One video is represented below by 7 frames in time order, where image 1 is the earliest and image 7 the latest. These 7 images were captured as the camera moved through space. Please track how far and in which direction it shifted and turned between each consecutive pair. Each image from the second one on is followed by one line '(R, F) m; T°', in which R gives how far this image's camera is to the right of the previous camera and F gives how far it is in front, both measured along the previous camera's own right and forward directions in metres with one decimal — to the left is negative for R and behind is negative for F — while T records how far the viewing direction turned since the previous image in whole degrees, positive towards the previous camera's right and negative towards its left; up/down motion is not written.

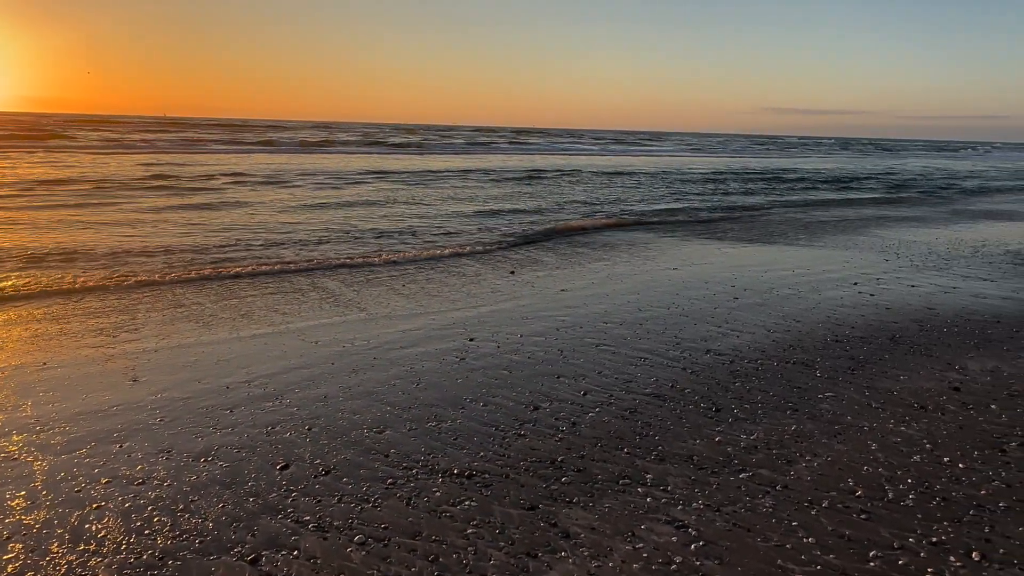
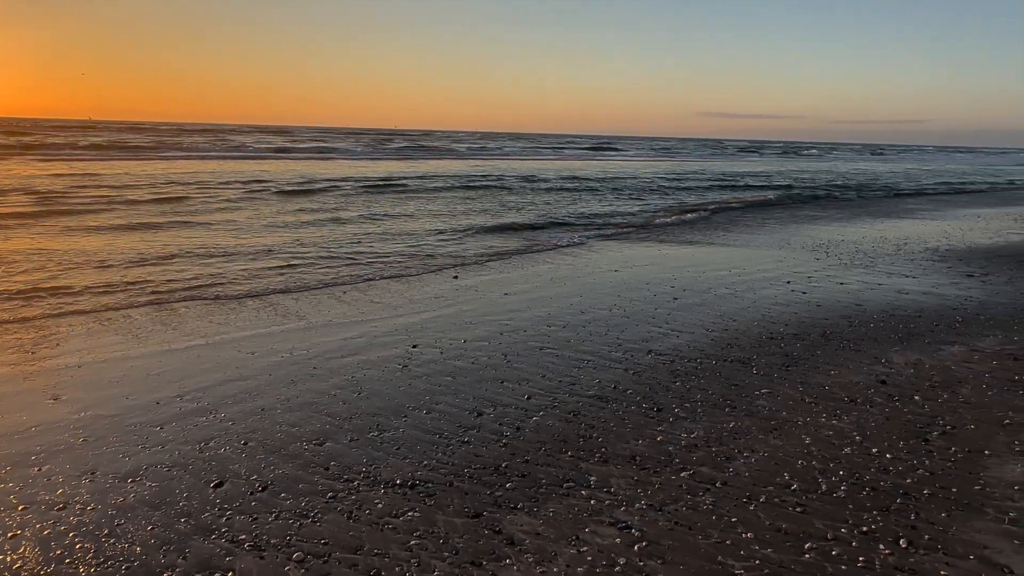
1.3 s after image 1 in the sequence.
(0.0, 0.0) m; +5°
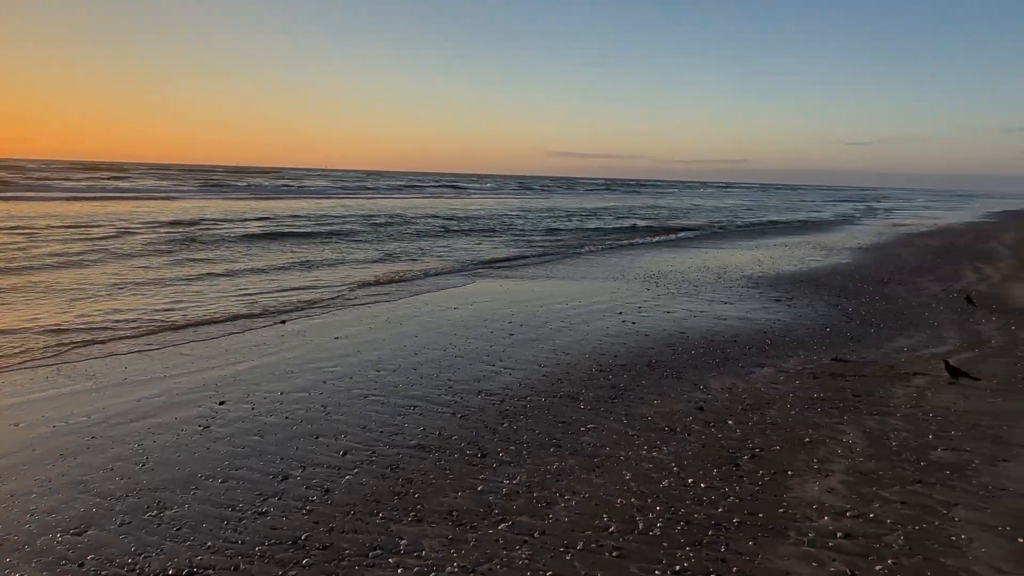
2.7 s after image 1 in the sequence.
(+0.4, +0.3) m; +12°
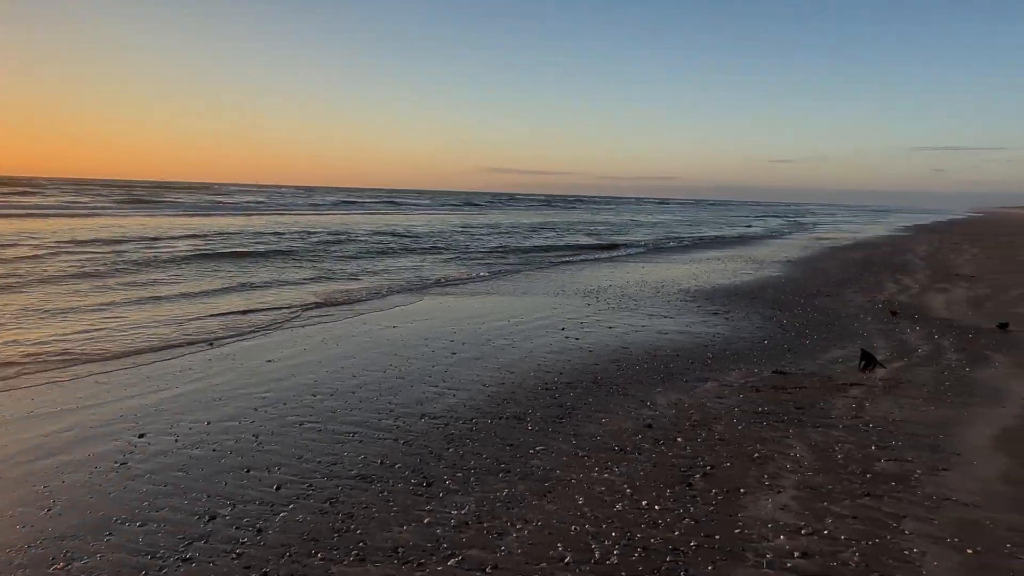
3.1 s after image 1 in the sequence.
(-0.1, +0.2) m; +5°
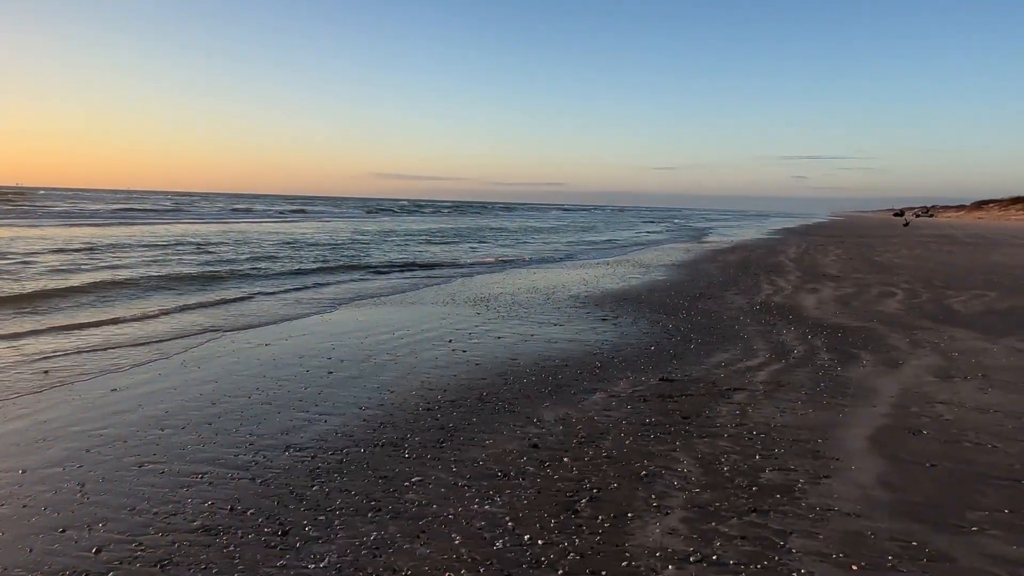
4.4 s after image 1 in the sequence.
(+0.2, +0.5) m; +9°
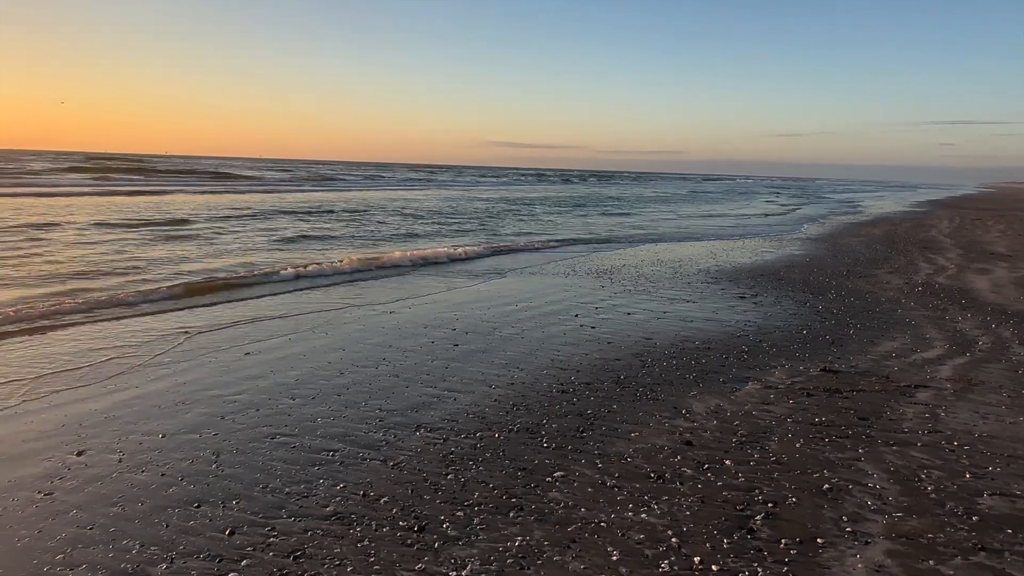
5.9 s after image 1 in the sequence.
(-0.4, +0.6) m; -9°
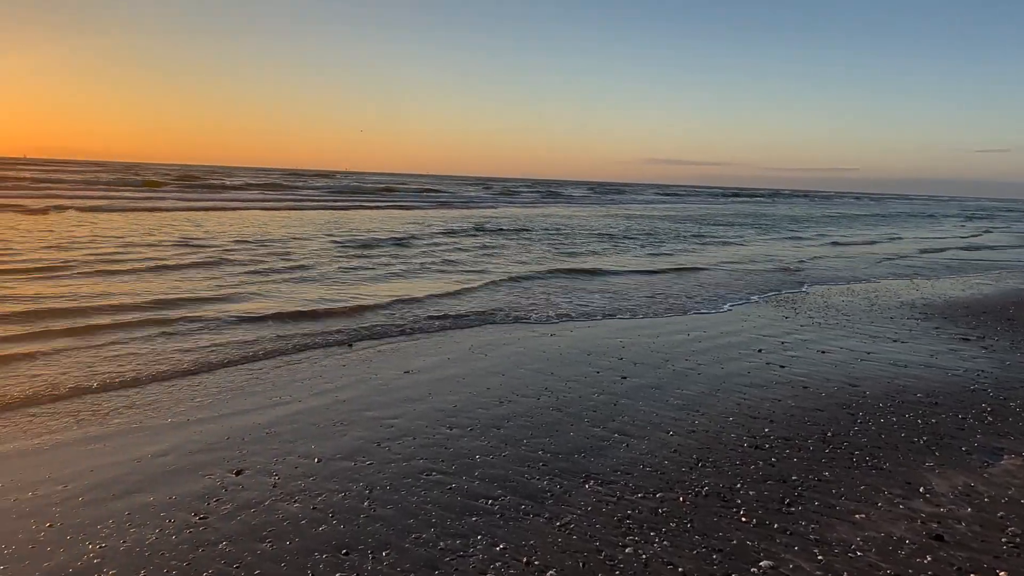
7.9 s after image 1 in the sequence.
(-0.3, +0.7) m; -13°
